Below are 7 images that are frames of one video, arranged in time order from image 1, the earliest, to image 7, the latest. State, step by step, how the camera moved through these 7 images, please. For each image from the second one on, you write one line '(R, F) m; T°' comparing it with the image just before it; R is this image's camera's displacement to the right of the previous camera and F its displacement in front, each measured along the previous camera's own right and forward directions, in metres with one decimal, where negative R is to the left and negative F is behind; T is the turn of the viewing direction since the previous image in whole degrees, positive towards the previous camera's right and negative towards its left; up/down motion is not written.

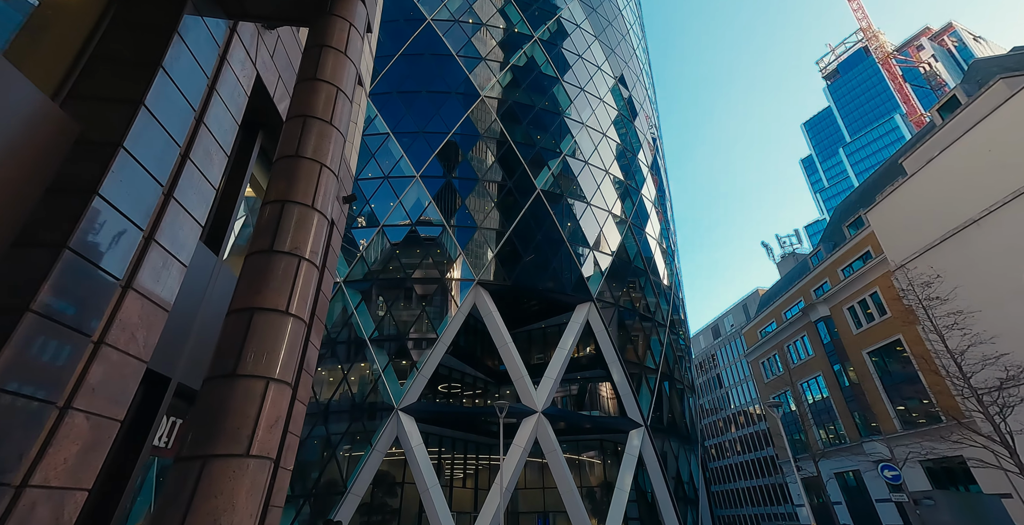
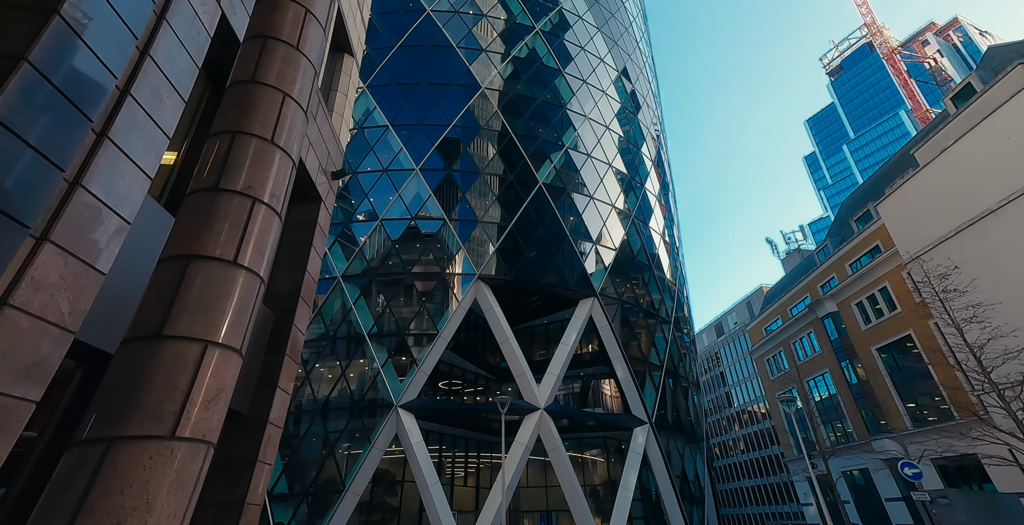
(0.0, +0.5) m; 0°
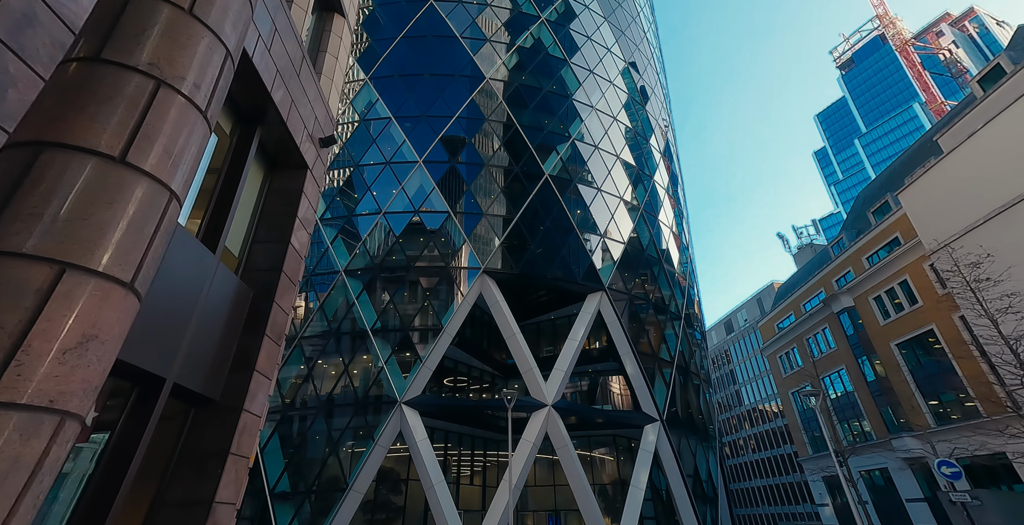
(0.0, +0.6) m; -1°
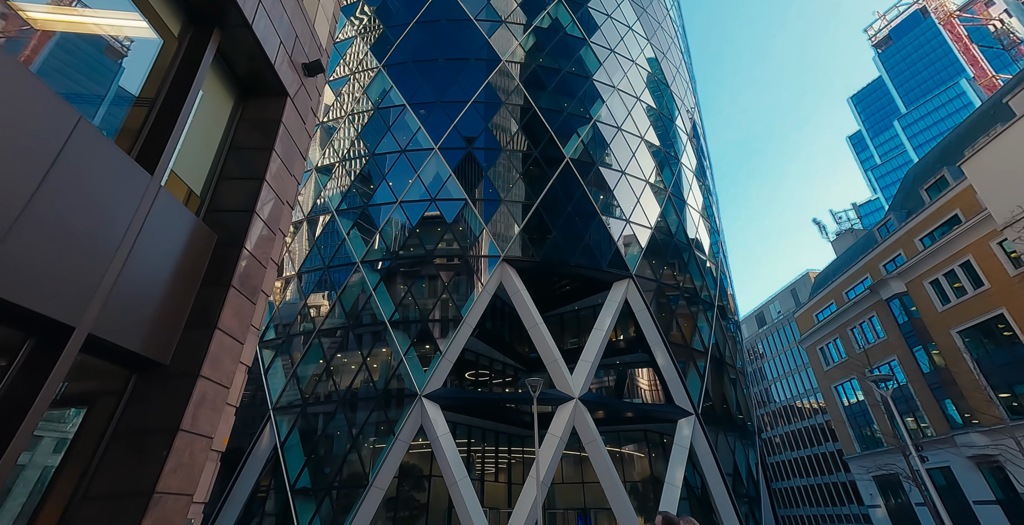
(-0.1, +1.1) m; -3°
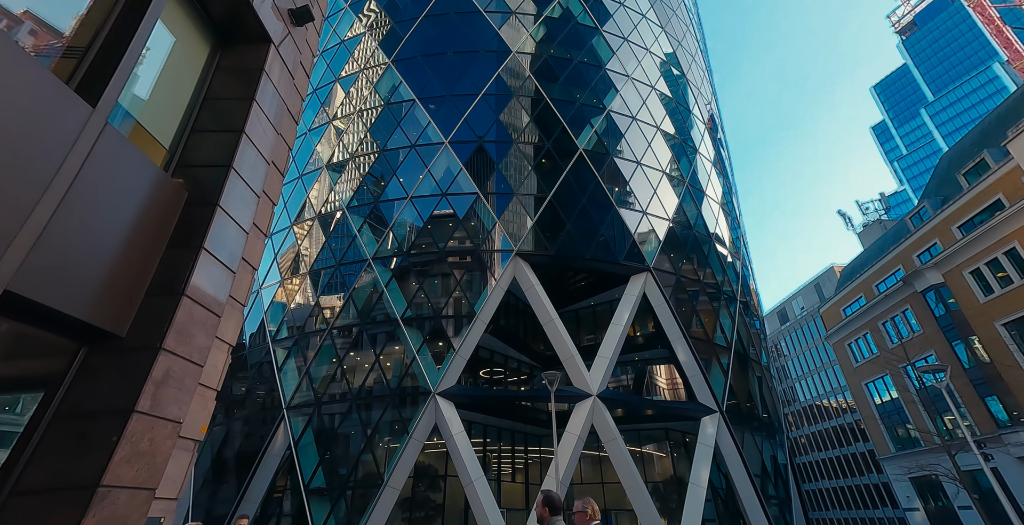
(0.0, +0.6) m; -2°
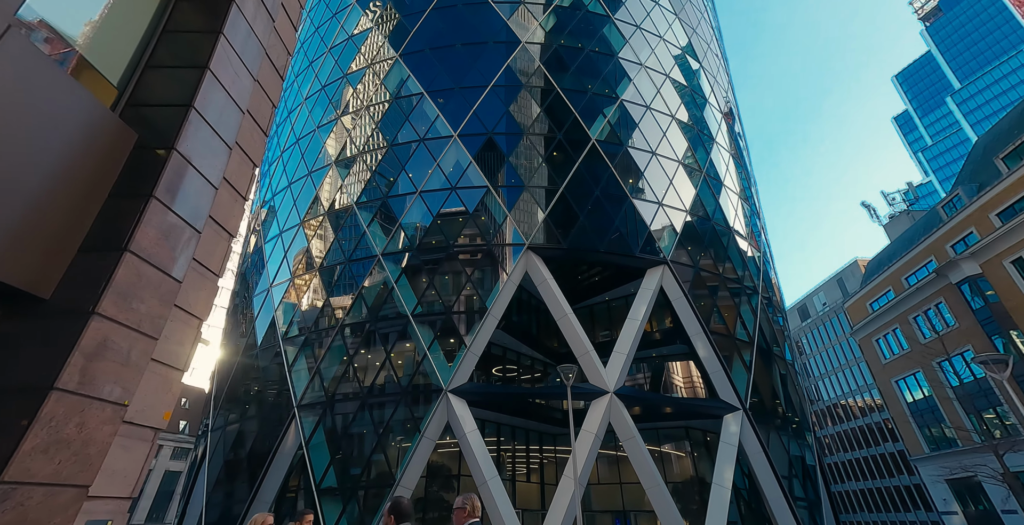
(0.0, +0.6) m; -2°
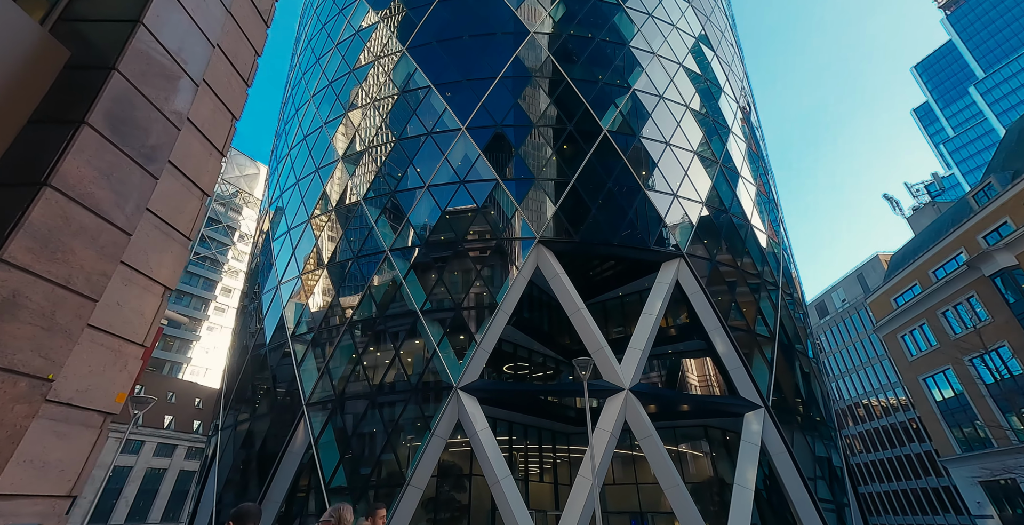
(0.0, +0.6) m; -1°
